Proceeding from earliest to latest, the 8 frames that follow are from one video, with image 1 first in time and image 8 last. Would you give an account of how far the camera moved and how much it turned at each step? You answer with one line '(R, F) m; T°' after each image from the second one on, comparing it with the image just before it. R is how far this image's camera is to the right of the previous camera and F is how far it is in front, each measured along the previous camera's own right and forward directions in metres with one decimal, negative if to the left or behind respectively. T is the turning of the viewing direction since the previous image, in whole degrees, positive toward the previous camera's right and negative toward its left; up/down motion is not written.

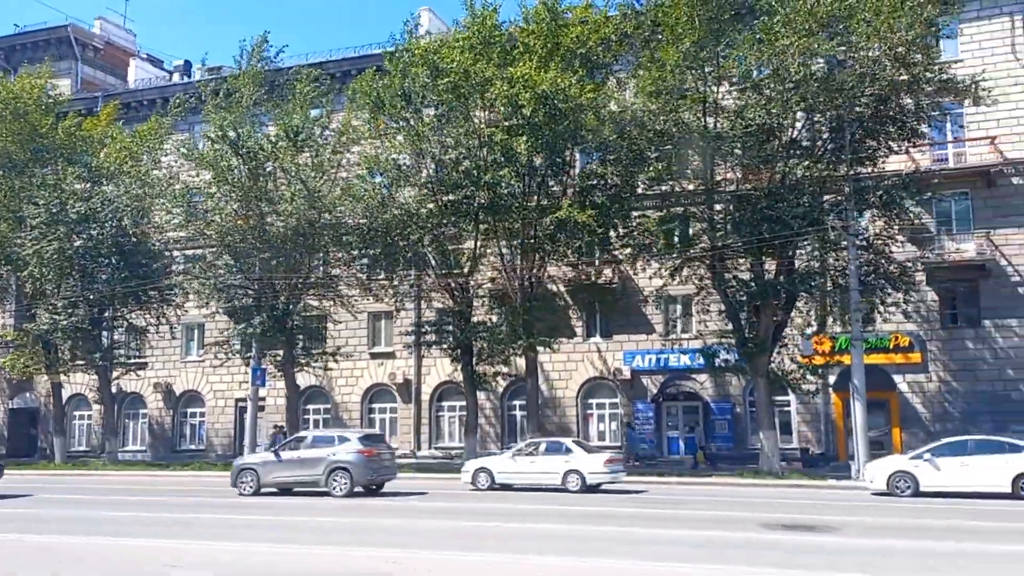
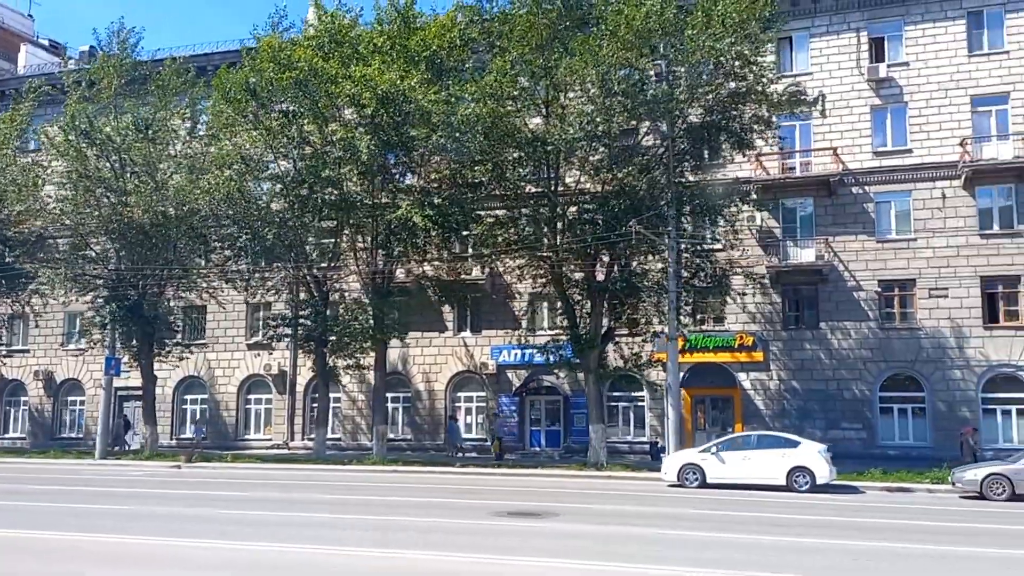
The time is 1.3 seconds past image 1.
(+3.6, -0.9) m; +3°
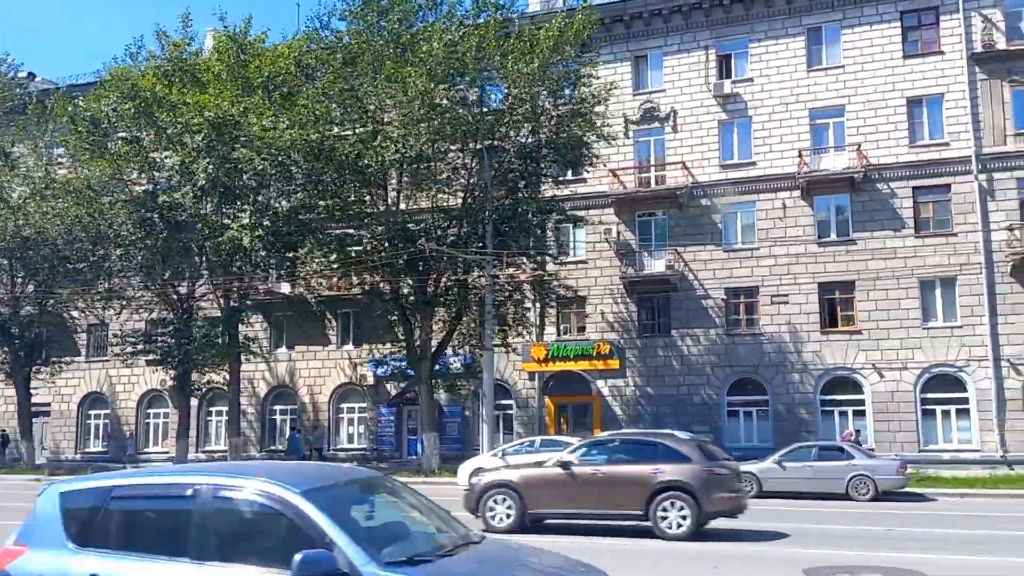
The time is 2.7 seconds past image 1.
(+5.6, -1.2) m; 0°
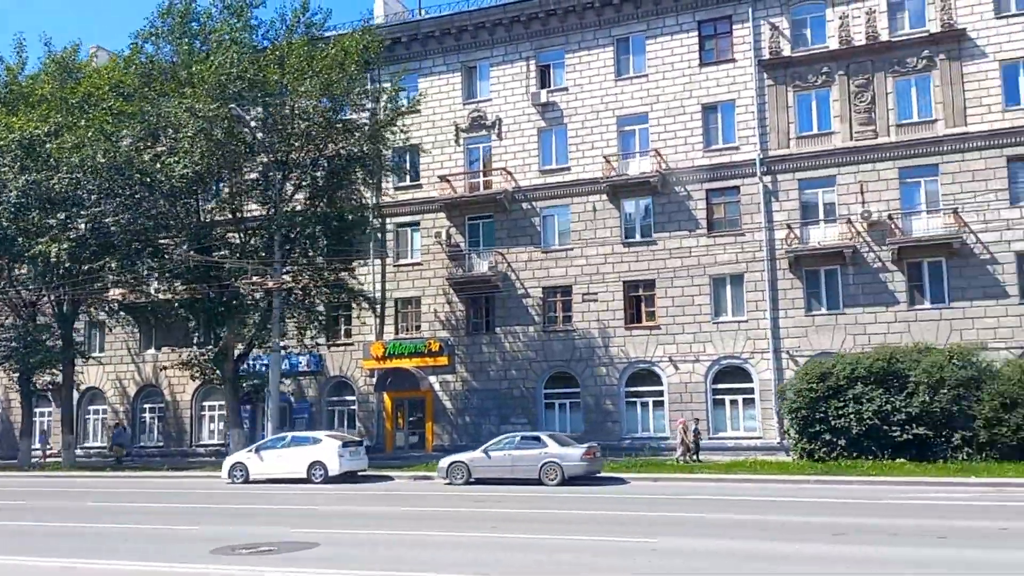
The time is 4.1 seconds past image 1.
(+7.4, -1.8) m; -1°
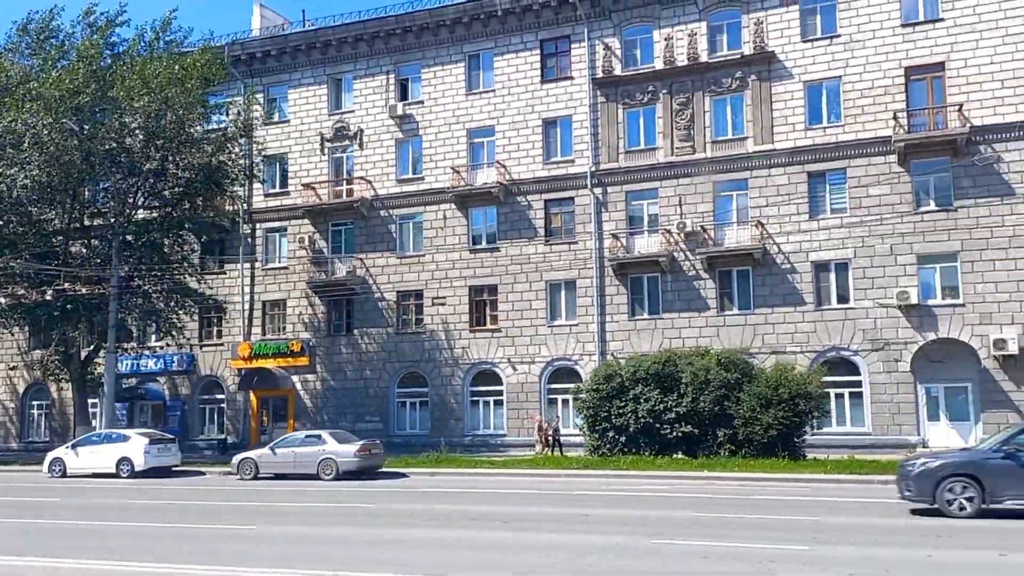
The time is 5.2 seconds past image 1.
(+5.6, -1.8) m; +1°
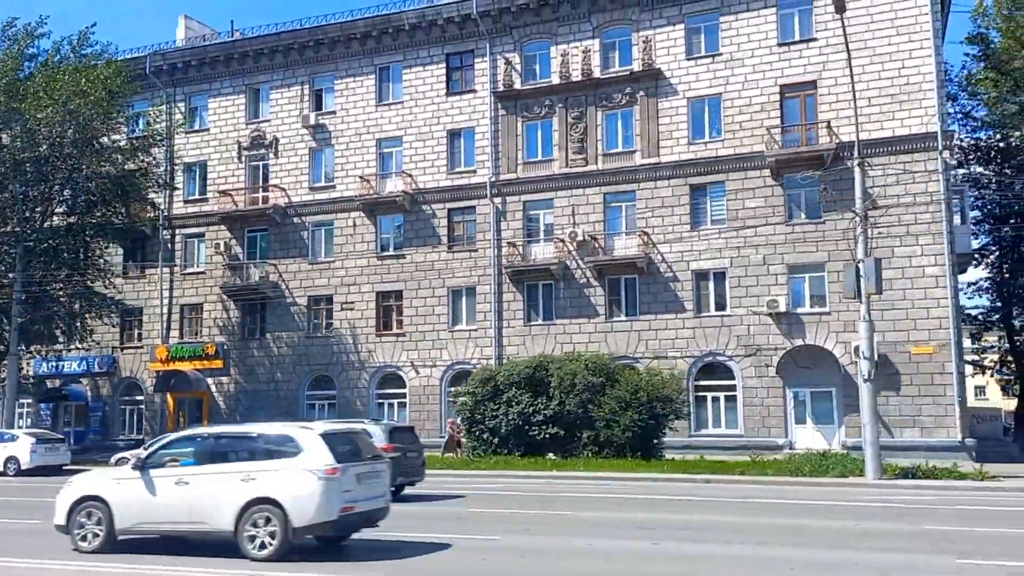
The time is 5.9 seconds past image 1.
(+3.5, -1.3) m; +1°
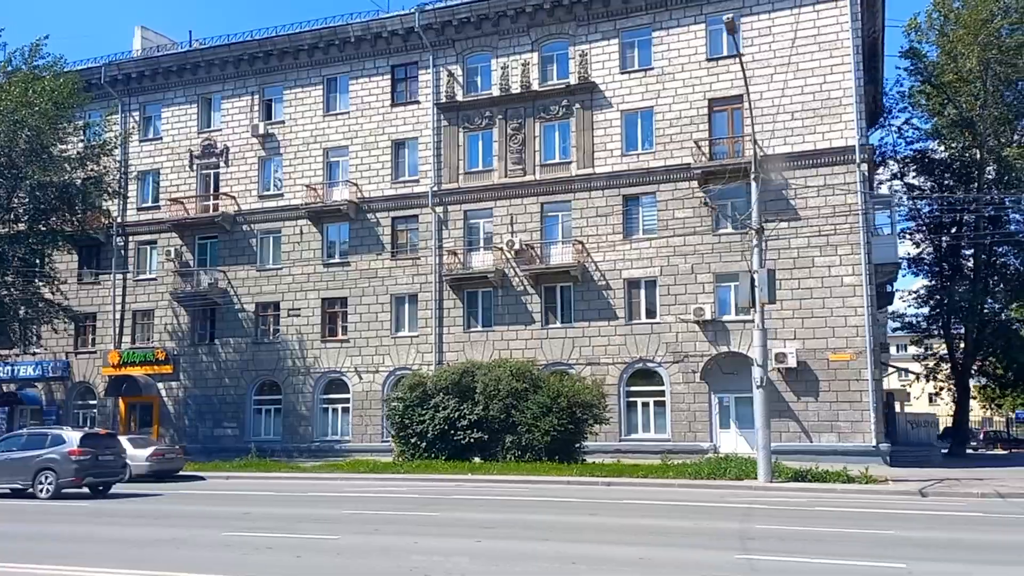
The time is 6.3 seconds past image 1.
(+2.2, -0.8) m; 0°
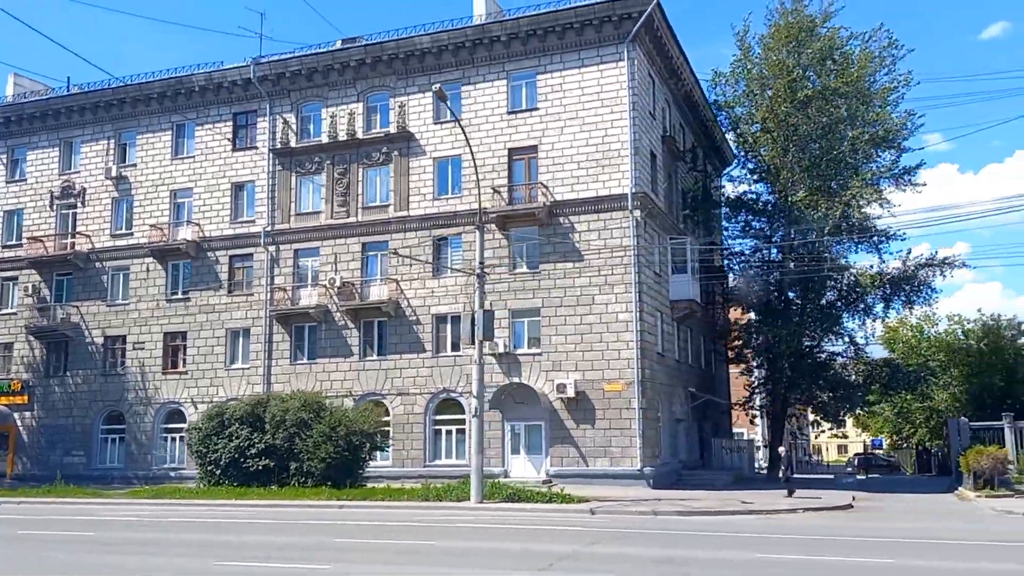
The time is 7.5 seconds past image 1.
(+6.7, -2.5) m; +1°
